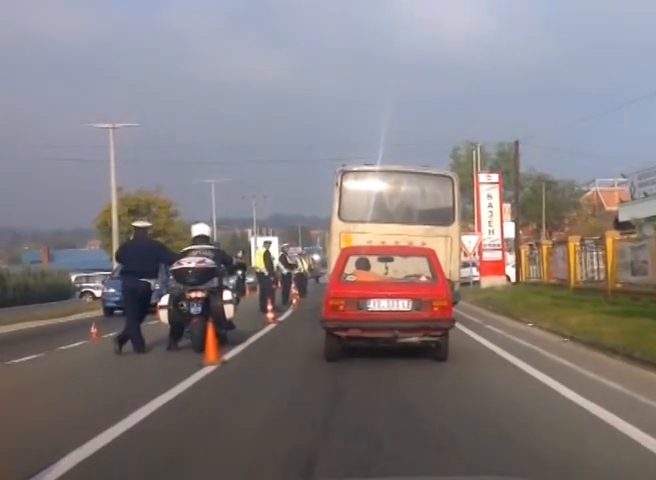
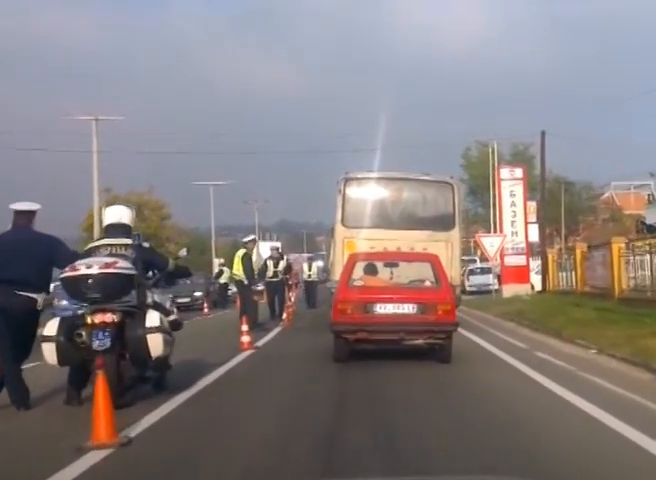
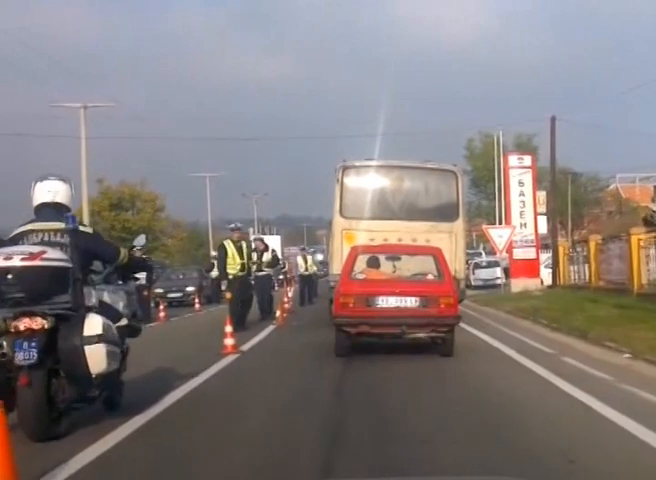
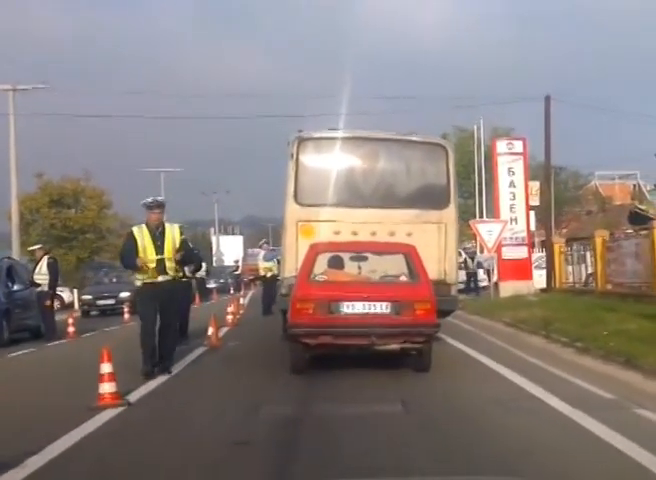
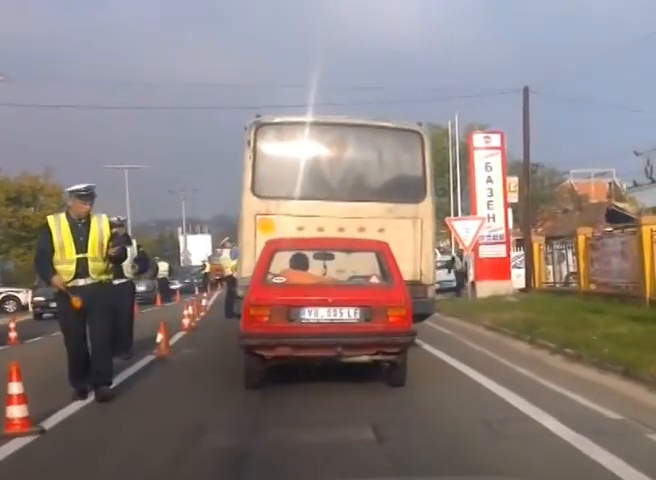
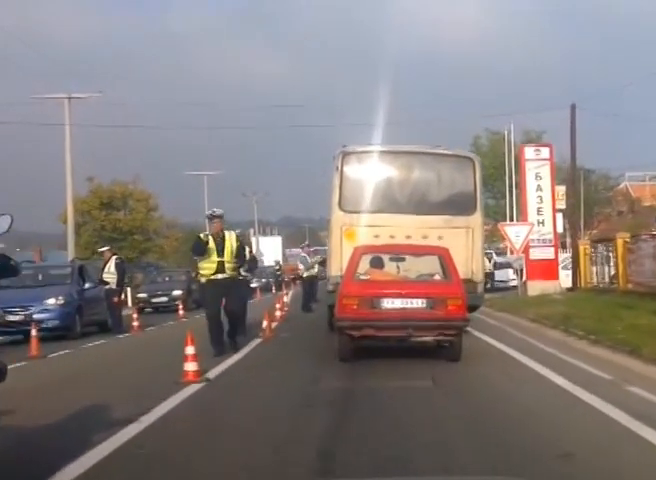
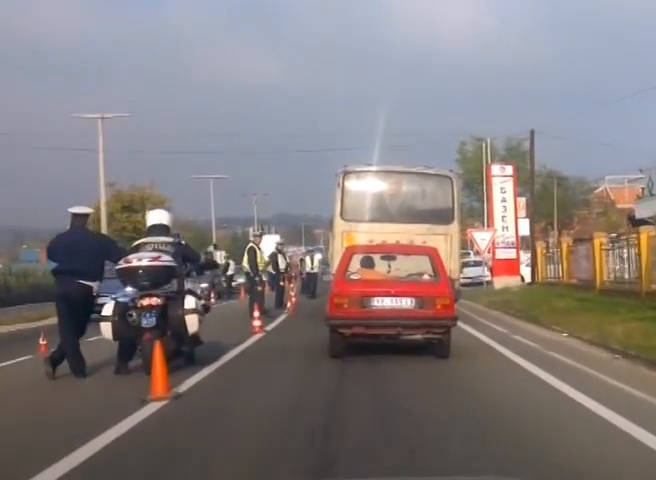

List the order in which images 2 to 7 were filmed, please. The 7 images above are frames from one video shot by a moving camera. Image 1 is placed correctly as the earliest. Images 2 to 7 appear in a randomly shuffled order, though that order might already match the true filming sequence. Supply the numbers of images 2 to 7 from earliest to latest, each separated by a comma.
7, 2, 3, 6, 4, 5
